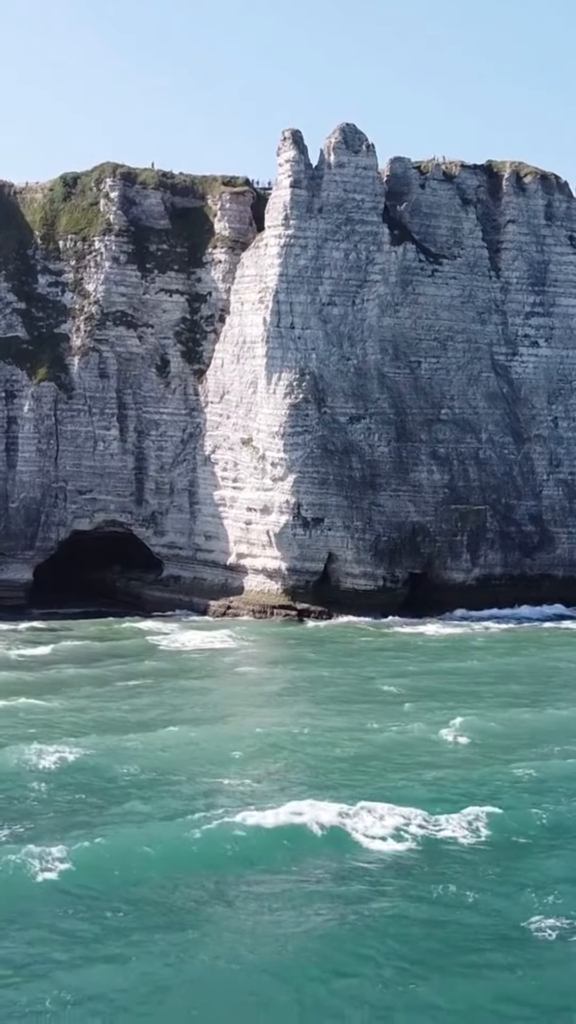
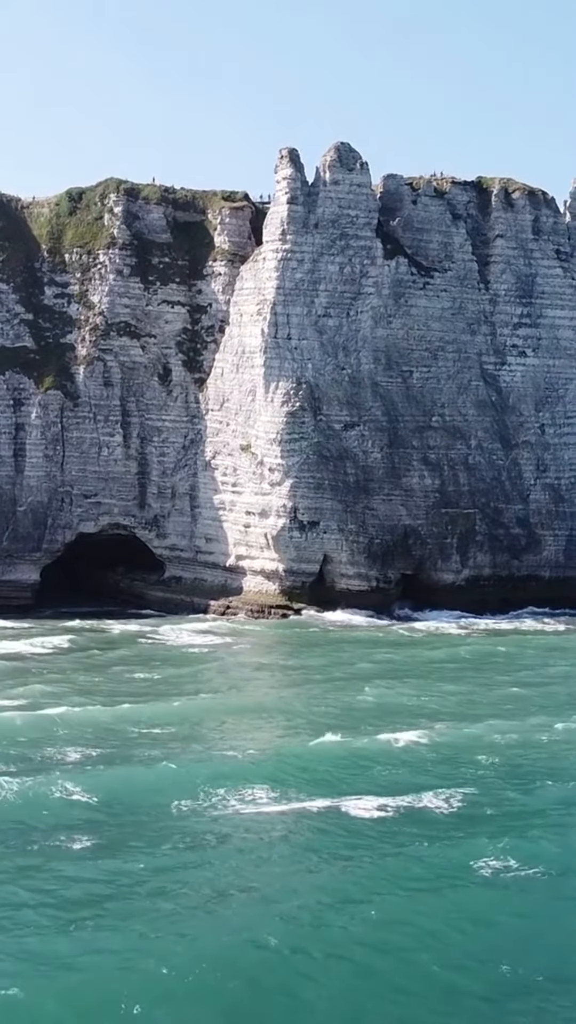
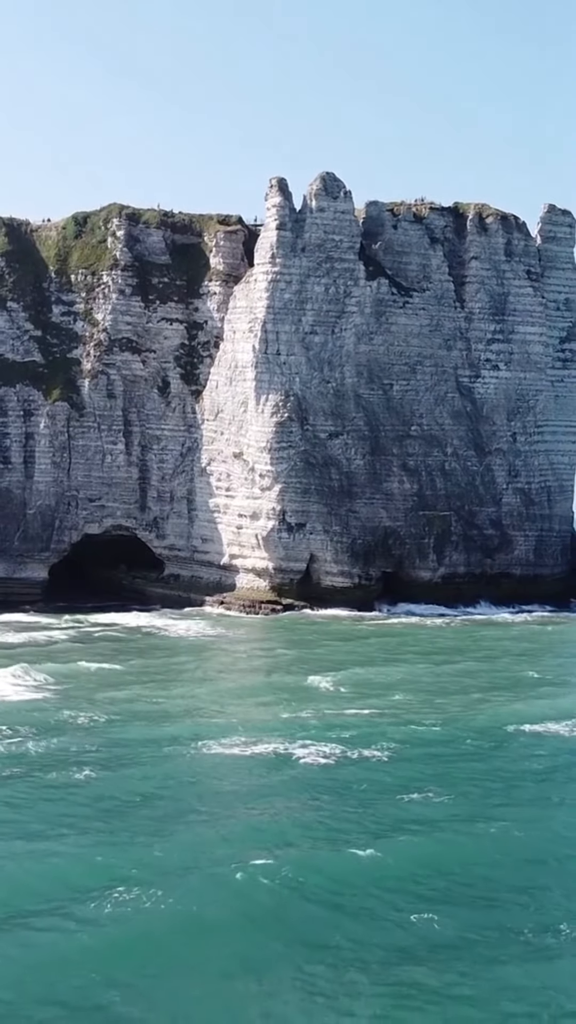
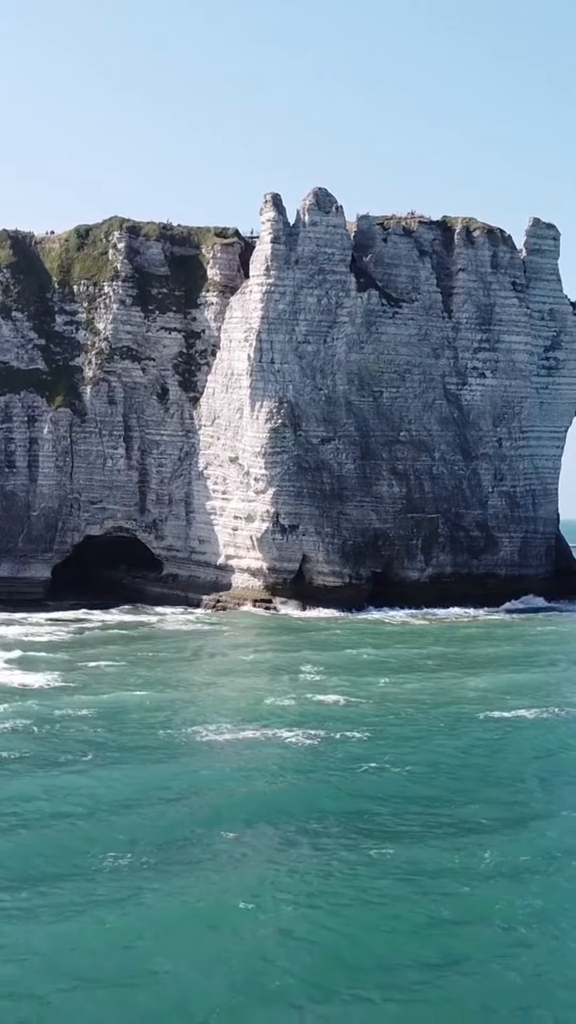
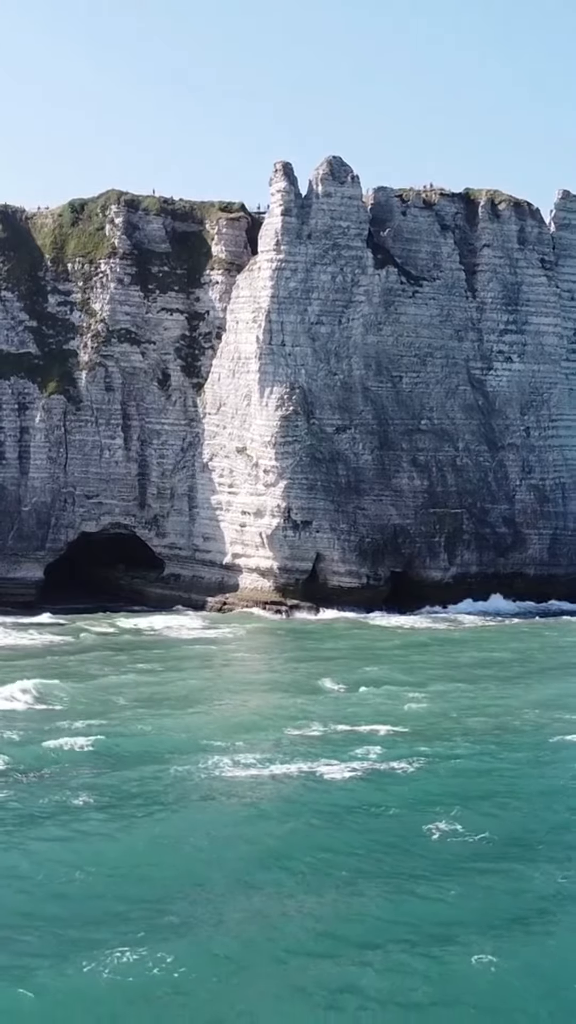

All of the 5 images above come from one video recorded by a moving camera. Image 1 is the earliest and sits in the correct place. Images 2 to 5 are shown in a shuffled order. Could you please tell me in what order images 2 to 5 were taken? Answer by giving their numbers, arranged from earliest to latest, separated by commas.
2, 5, 3, 4
